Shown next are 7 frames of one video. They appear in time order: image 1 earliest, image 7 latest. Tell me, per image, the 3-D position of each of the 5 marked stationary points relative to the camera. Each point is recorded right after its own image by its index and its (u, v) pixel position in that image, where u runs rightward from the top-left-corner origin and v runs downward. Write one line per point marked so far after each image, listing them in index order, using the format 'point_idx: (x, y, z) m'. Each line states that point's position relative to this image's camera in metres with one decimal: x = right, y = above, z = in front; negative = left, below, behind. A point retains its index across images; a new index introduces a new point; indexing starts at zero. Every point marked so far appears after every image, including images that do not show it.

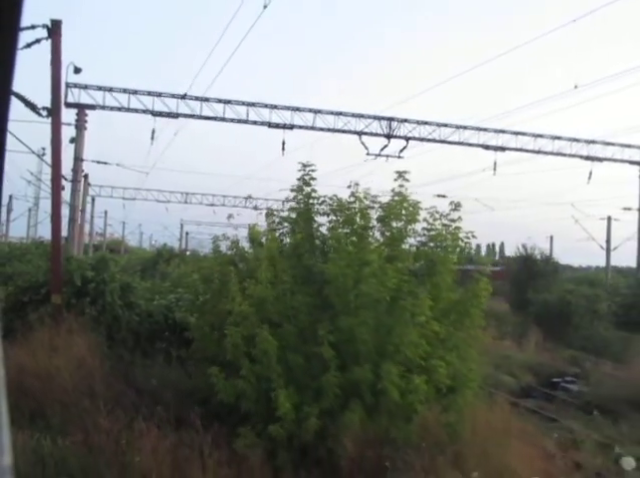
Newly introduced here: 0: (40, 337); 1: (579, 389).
0: (-5.2, -1.8, +14.1) m
1: (+5.5, -3.2, +16.0) m
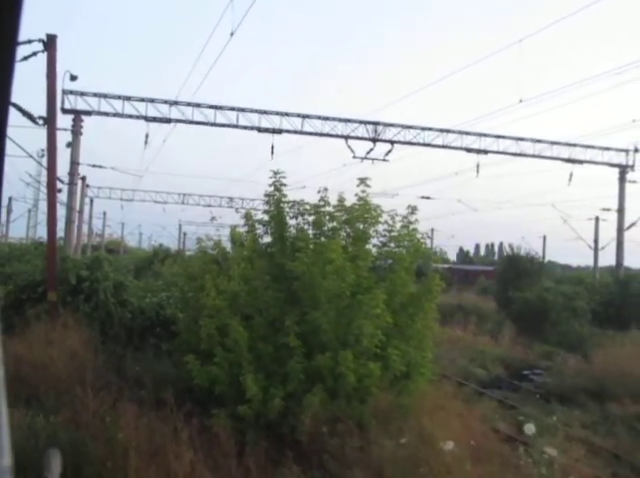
0: (-5.7, -1.8, +15.1) m
1: (+5.0, -3.2, +17.0) m
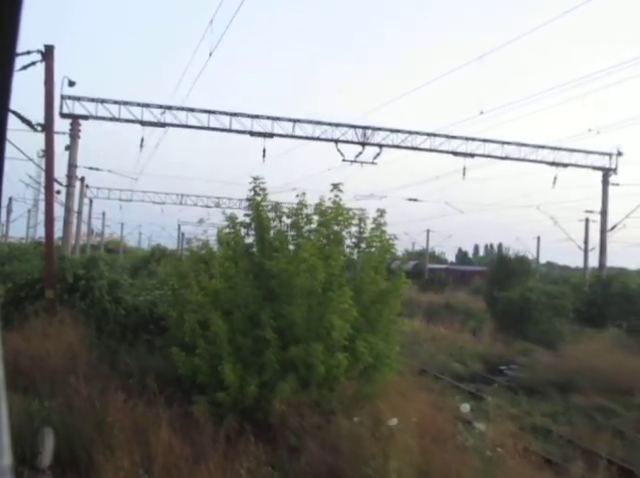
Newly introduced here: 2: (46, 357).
0: (-6.0, -1.8, +16.0) m
1: (+4.7, -3.2, +17.9) m
2: (-4.6, -1.9, +12.7) m
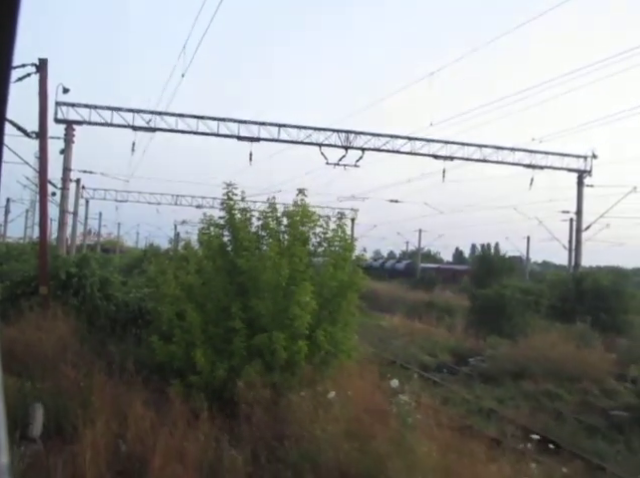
0: (-6.6, -1.8, +17.3) m
1: (+4.1, -3.2, +19.2) m
2: (-5.2, -2.0, +13.9) m
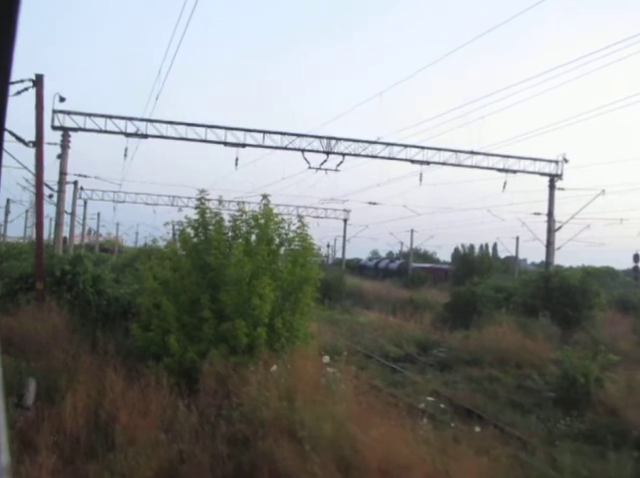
0: (-7.4, -1.8, +19.1) m
1: (+3.3, -3.2, +21.0) m
2: (-6.0, -2.0, +15.7) m
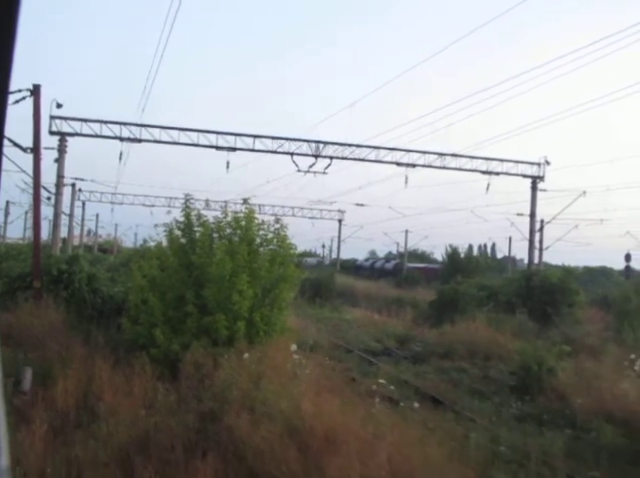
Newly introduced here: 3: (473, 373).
0: (-7.9, -1.9, +20.3) m
1: (+2.8, -3.2, +22.1) m
2: (-6.5, -2.0, +16.9) m
3: (+3.5, -3.1, +17.5) m
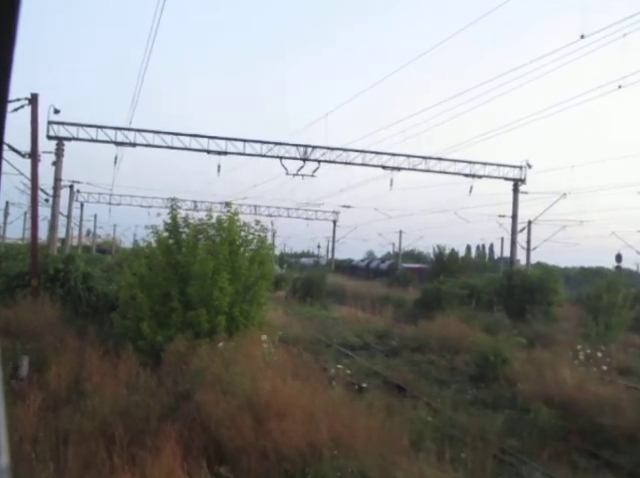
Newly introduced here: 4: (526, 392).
0: (-8.5, -1.9, +21.5) m
1: (+2.2, -3.2, +23.4) m
2: (-7.0, -2.0, +18.1) m
3: (+3.0, -3.1, +18.7) m
4: (+3.7, -2.7, +13.5) m
